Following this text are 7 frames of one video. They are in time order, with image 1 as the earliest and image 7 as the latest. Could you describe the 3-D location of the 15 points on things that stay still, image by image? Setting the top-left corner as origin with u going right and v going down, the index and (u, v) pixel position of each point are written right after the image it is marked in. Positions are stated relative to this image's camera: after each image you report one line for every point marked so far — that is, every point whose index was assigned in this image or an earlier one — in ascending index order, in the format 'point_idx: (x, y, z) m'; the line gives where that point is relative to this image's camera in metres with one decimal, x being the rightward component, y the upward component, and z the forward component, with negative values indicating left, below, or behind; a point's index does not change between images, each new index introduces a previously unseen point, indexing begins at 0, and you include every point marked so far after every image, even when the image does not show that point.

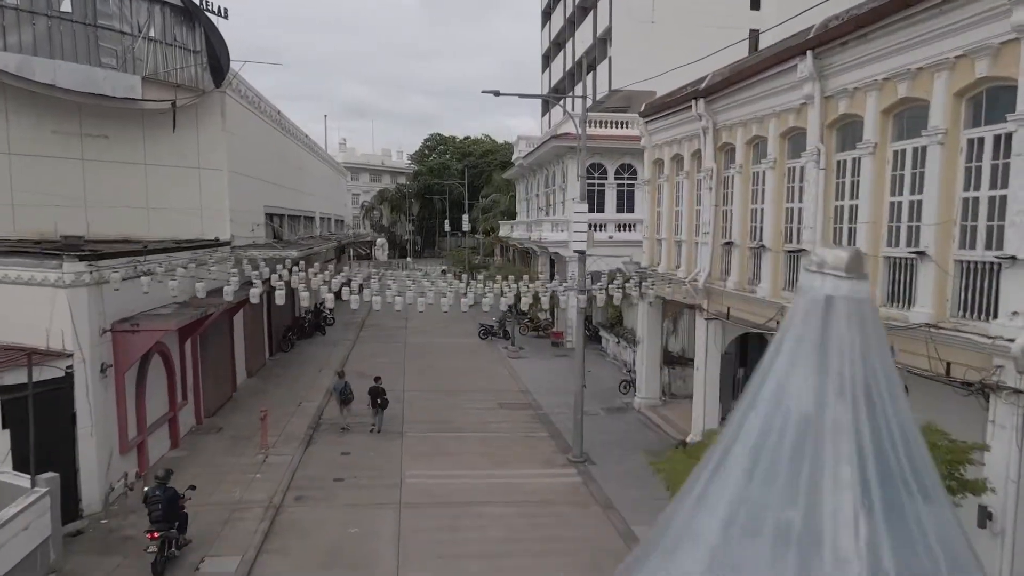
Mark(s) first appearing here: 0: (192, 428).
0: (-14.6, -6.4, +14.5) m
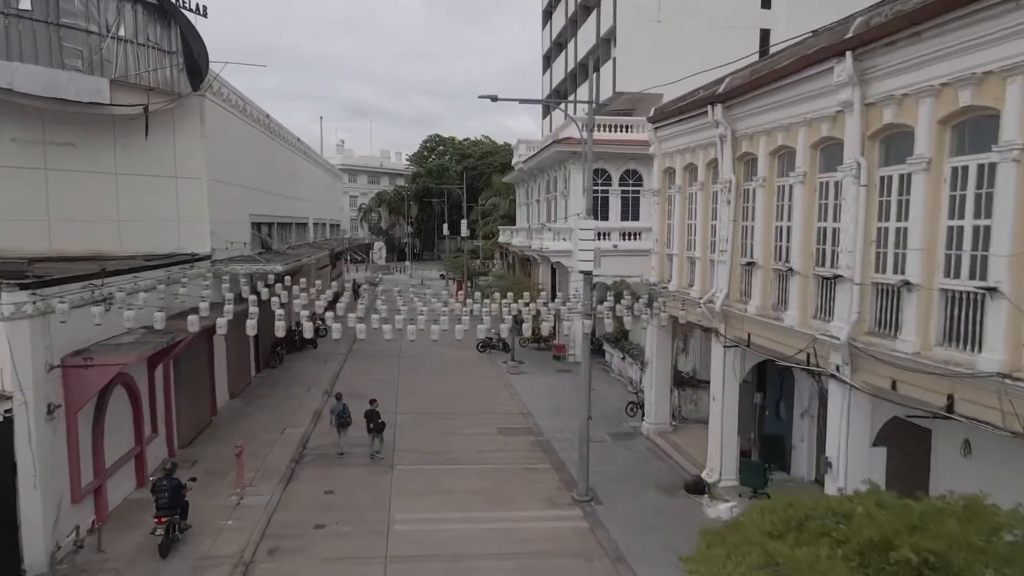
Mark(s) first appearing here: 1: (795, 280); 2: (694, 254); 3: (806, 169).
0: (-14.6, -7.3, +13.3) m
1: (+9.1, +0.3, +10.2) m
2: (+8.1, +1.5, +14.2) m
3: (+9.3, +3.7, +10.1) m
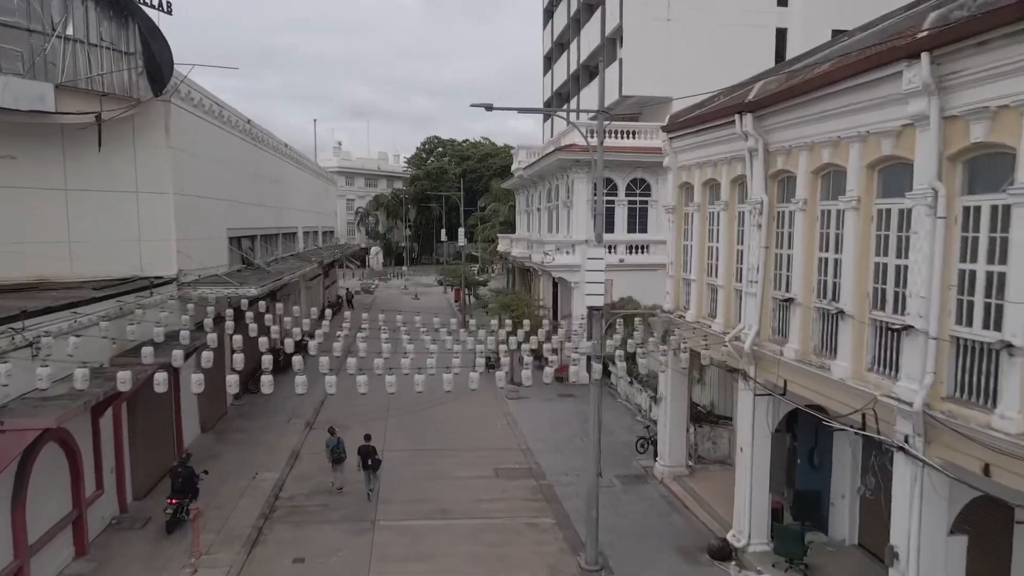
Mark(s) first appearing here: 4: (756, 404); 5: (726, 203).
0: (-14.7, -8.5, +11.7) m
1: (+9.0, -1.0, +8.6) m
2: (+8.0, +0.2, +12.6) m
3: (+9.2, +2.5, +8.4) m
4: (+8.3, -4.0, +10.9) m
5: (+8.0, +3.2, +12.0) m
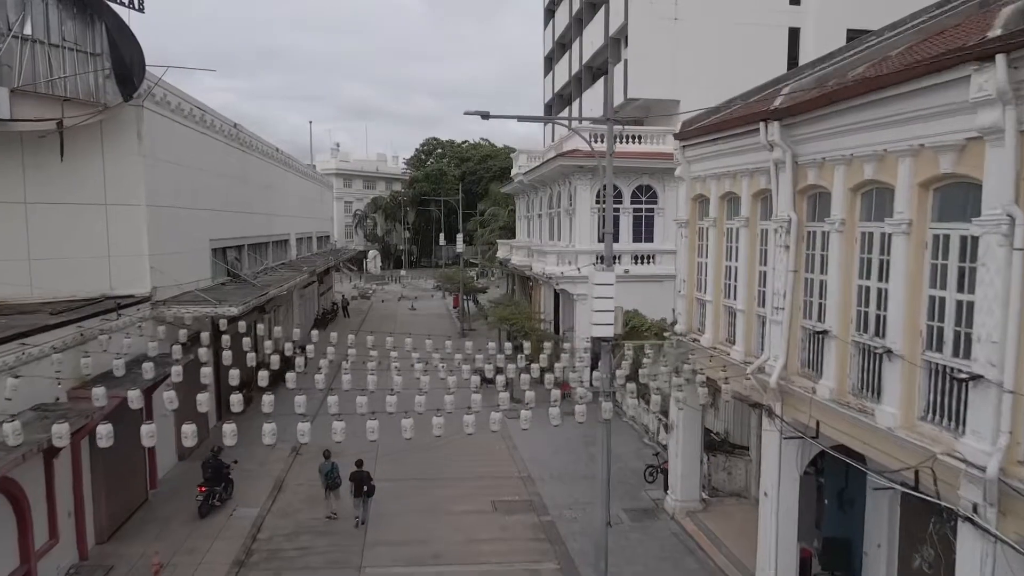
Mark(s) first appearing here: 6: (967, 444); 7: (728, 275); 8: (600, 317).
0: (-14.7, -9.4, +10.6) m
1: (+9.0, -1.8, +7.5) m
2: (+8.0, -0.6, +11.5) m
3: (+9.2, +1.7, +7.3) m
4: (+8.3, -4.8, +9.7) m
5: (+8.0, +2.3, +10.9) m
6: (+9.1, -3.1, +6.4) m
7: (+8.0, +0.5, +11.8) m
8: (+2.7, -0.9, +9.6) m
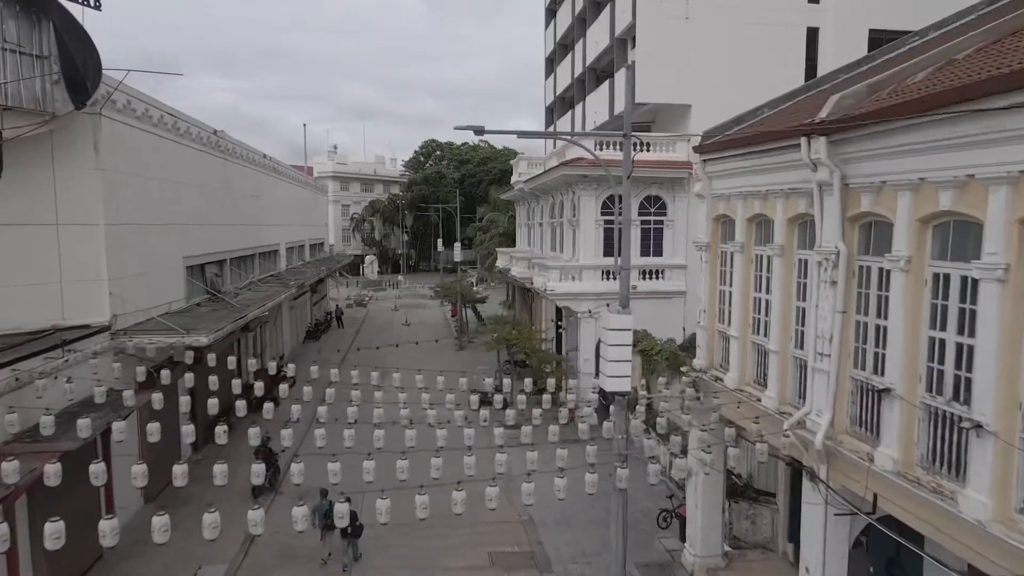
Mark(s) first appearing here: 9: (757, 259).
0: (-14.7, -10.5, +9.1) m
1: (+9.0, -2.9, +6.1) m
2: (+8.0, -1.8, +10.0) m
3: (+9.1, +0.5, +5.9) m
4: (+8.3, -5.9, +8.3) m
5: (+8.0, +1.2, +9.5) m
6: (+9.1, -4.3, +5.0) m
7: (+8.0, -0.7, +10.4) m
8: (+2.7, -2.0, +8.2) m
9: (+7.9, +0.9, +10.4) m
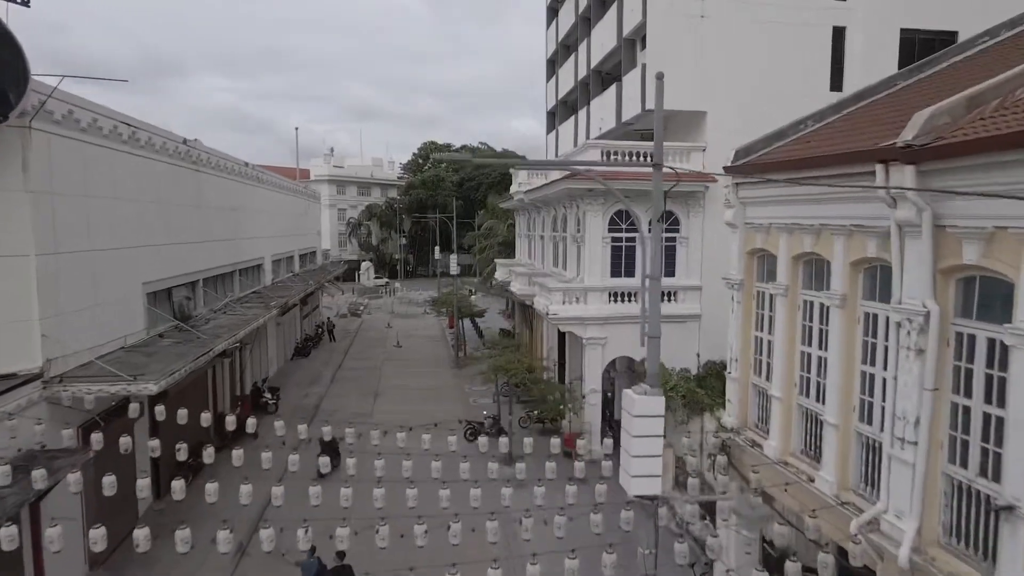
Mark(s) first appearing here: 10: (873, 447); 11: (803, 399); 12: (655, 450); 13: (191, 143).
0: (-14.8, -11.9, +7.3) m
1: (+8.9, -4.4, +4.2) m
2: (+7.9, -3.2, +8.2) m
3: (+9.1, -0.9, +4.1) m
4: (+8.2, -7.3, +6.5) m
5: (+7.9, -0.2, +7.6) m
6: (+9.0, -5.7, +3.1) m
7: (+7.9, -2.1, +8.6) m
8: (+2.6, -3.5, +6.4) m
9: (+7.9, -0.5, +8.6) m
10: (+8.3, -3.6, +7.3) m
11: (+7.9, -3.0, +8.5) m
12: (+2.9, -3.1, +6.4) m
13: (-19.1, +8.5, +18.9) m
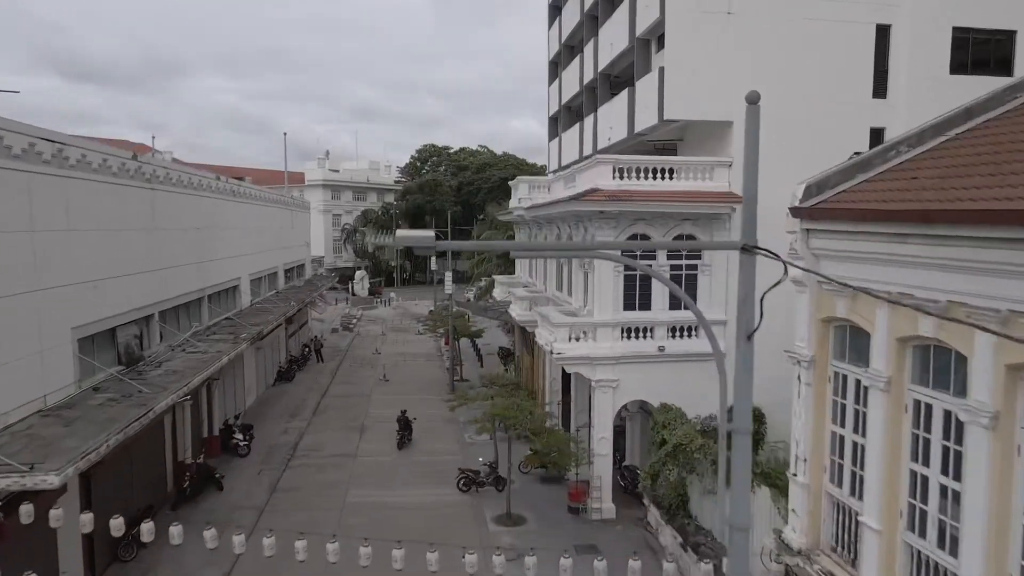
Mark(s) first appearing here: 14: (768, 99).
0: (-14.8, -13.8, +4.8) m
1: (+8.9, -6.2, +1.8) m
2: (+7.9, -5.0, +5.8) m
3: (+9.0, -2.7, +1.7) m
4: (+8.1, -9.2, +4.0) m
5: (+7.9, -2.1, +5.2) m
6: (+9.0, -7.5, +0.7) m
7: (+7.9, -3.9, +6.2) m
8: (+2.5, -5.3, +3.9) m
9: (+7.8, -2.3, +6.1) m
10: (+8.2, -5.5, +4.9) m
11: (+7.8, -4.9, +6.1) m
12: (+2.8, -5.0, +4.0) m
13: (-19.1, +6.7, +16.5) m
14: (+15.6, +9.6, +17.1) m
